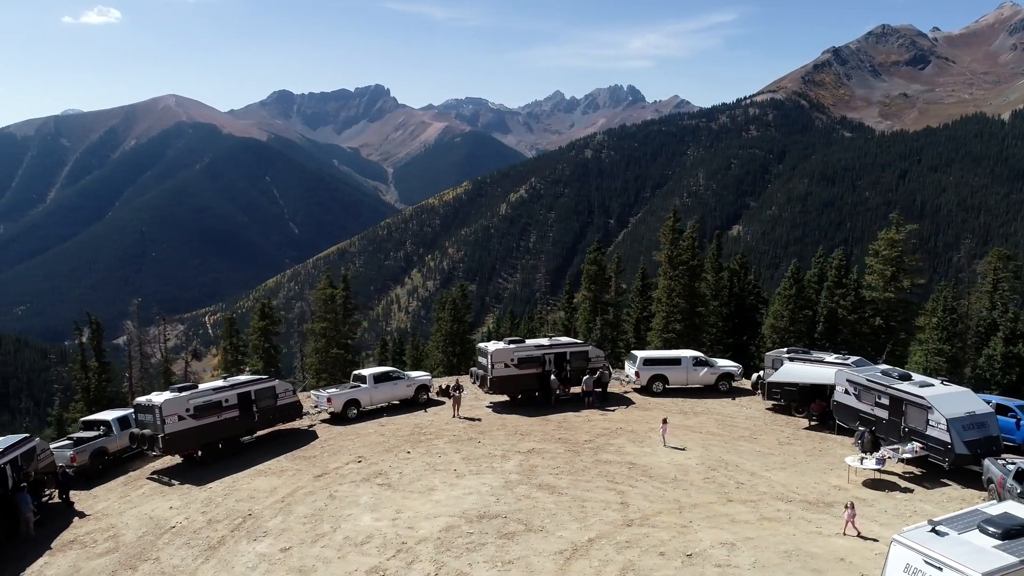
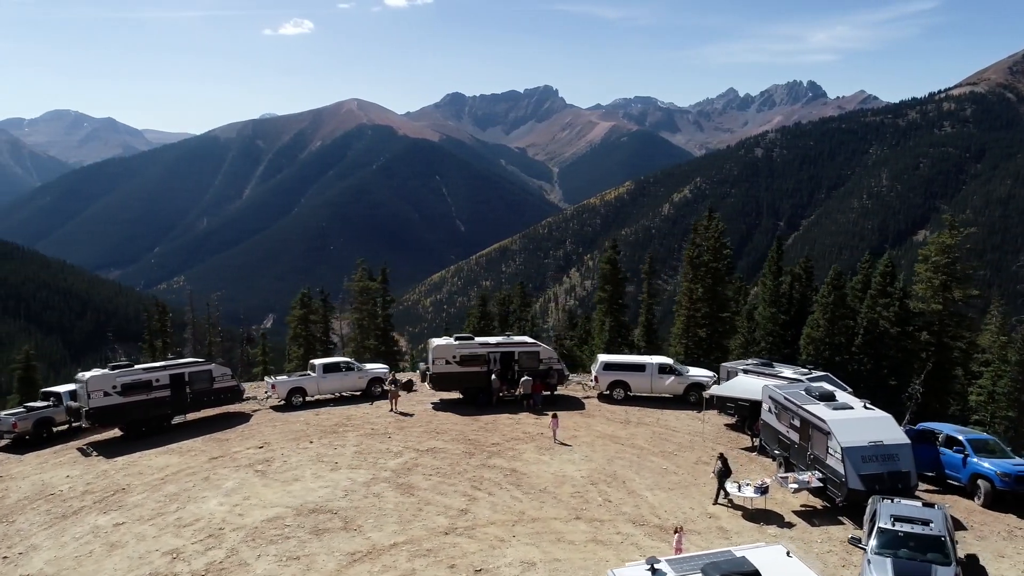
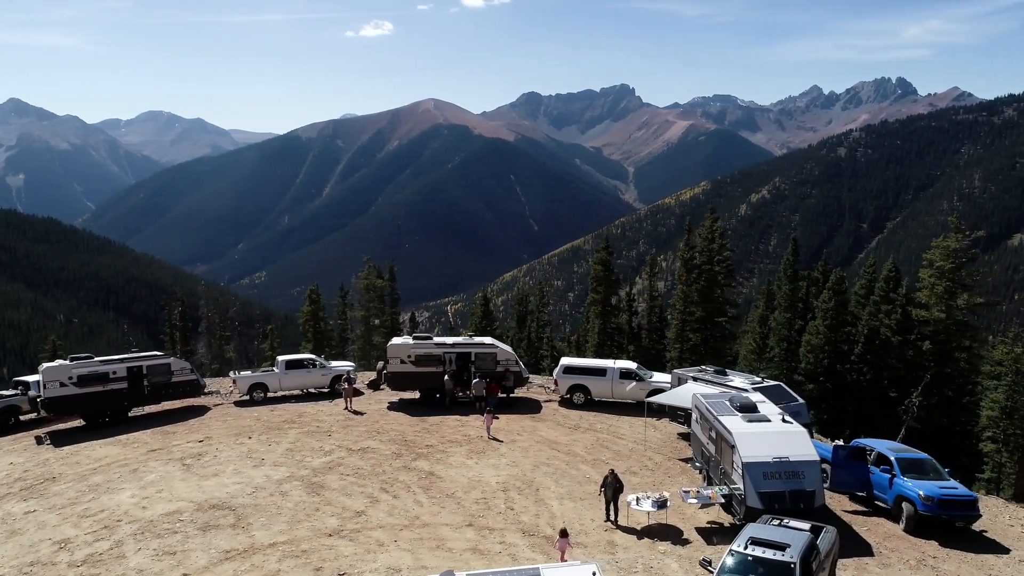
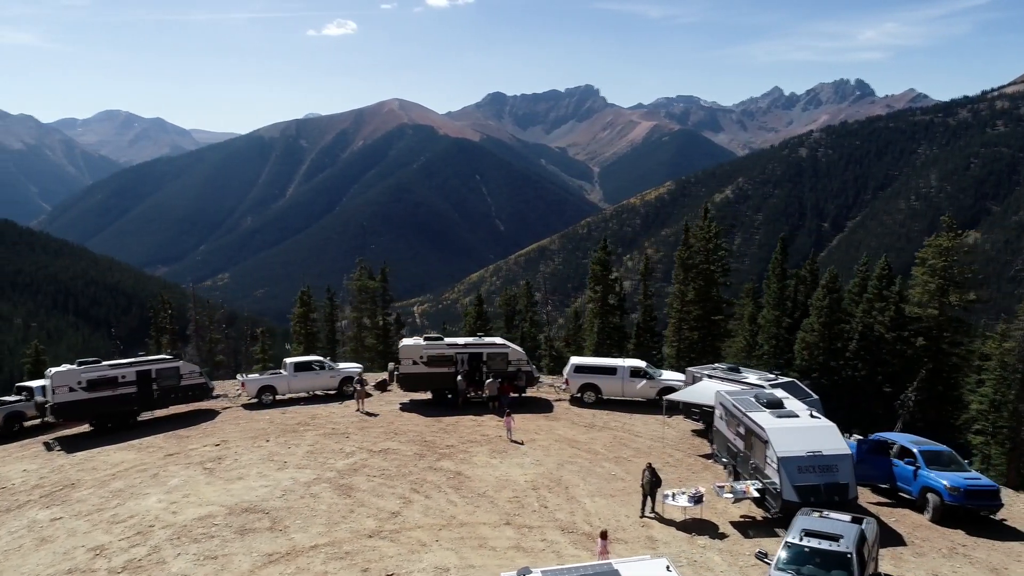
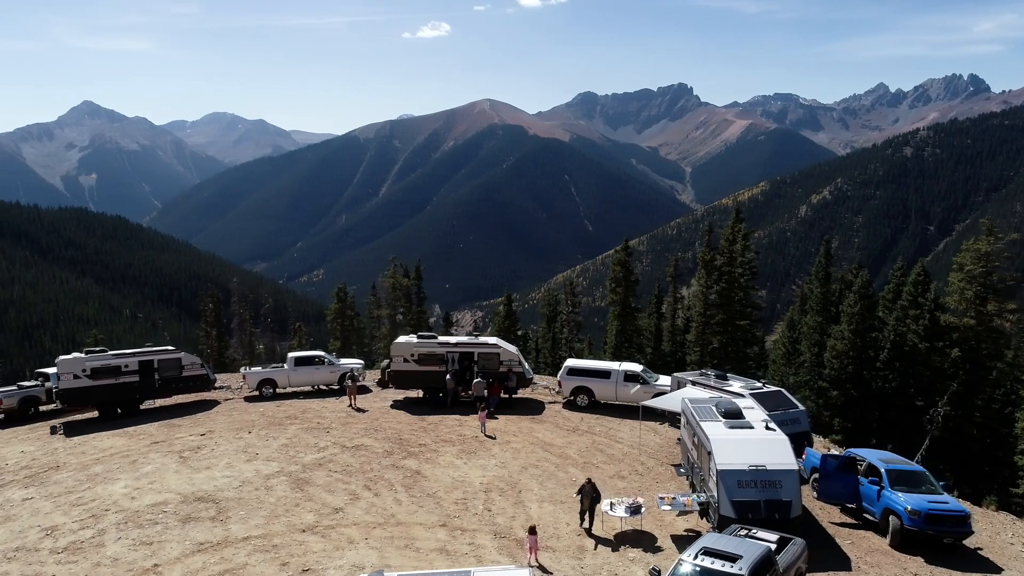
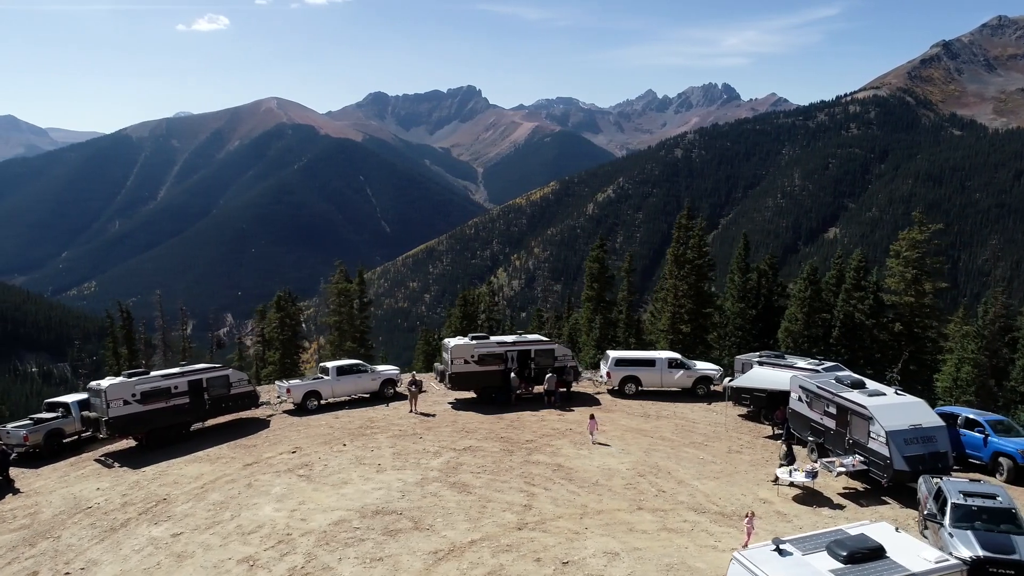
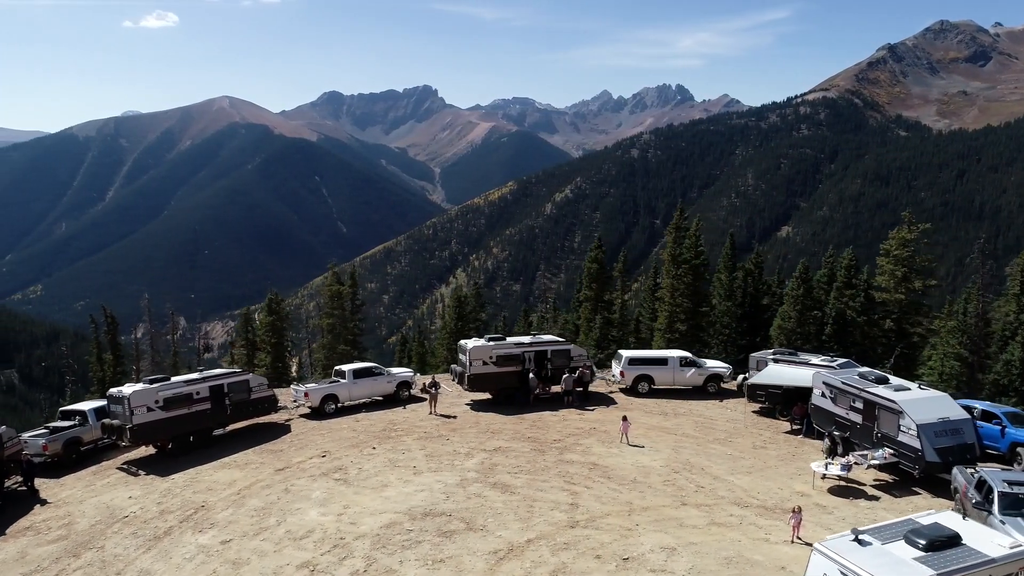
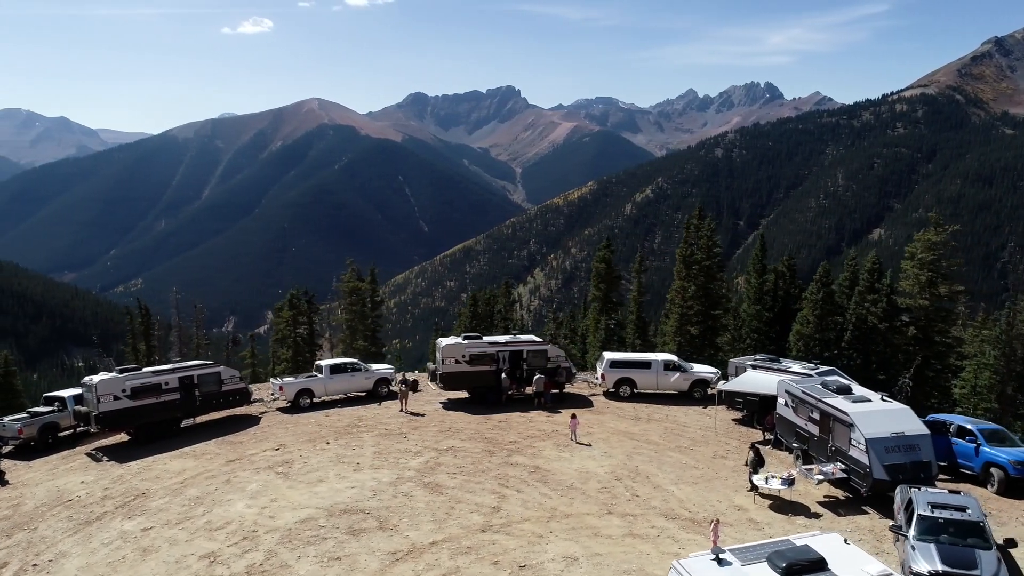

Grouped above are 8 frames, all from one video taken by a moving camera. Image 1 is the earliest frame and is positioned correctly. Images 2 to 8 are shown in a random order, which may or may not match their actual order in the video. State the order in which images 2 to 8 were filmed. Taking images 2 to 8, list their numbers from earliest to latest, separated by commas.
7, 6, 8, 2, 4, 3, 5
